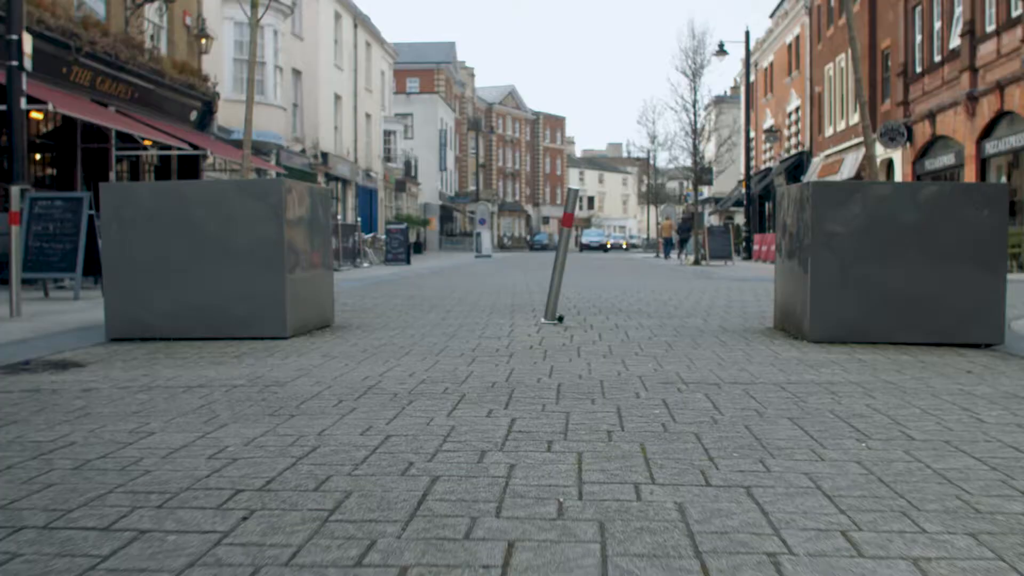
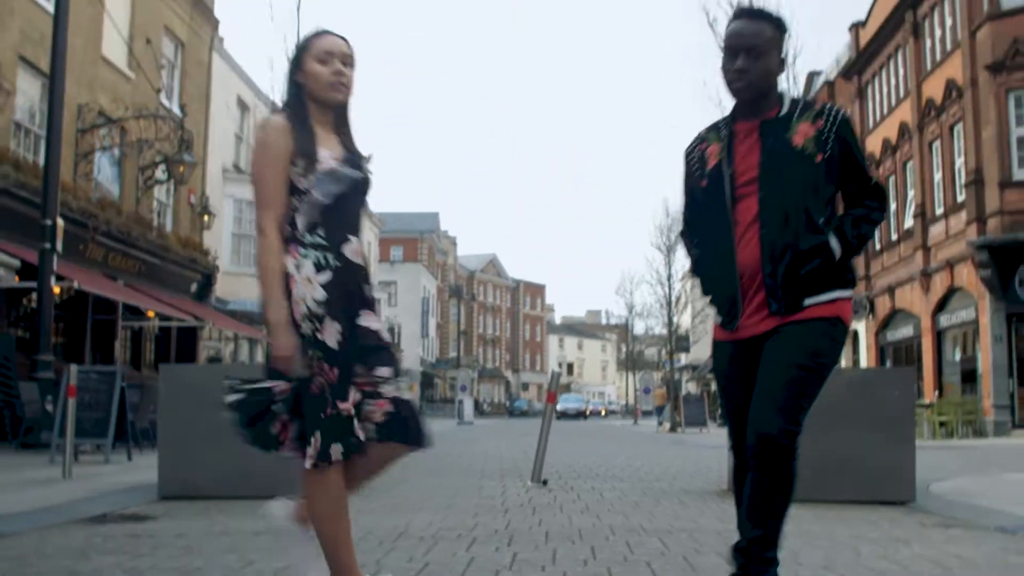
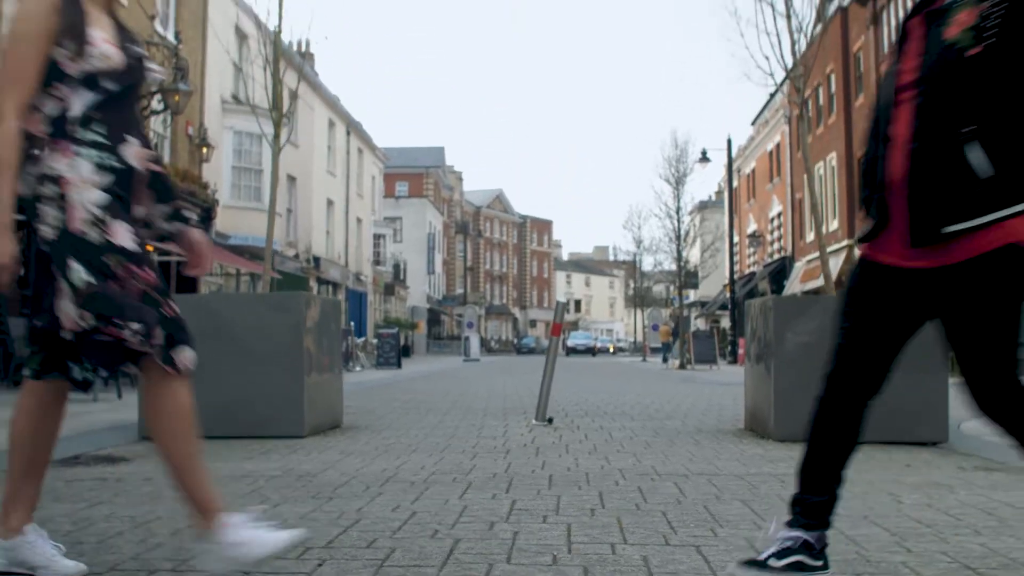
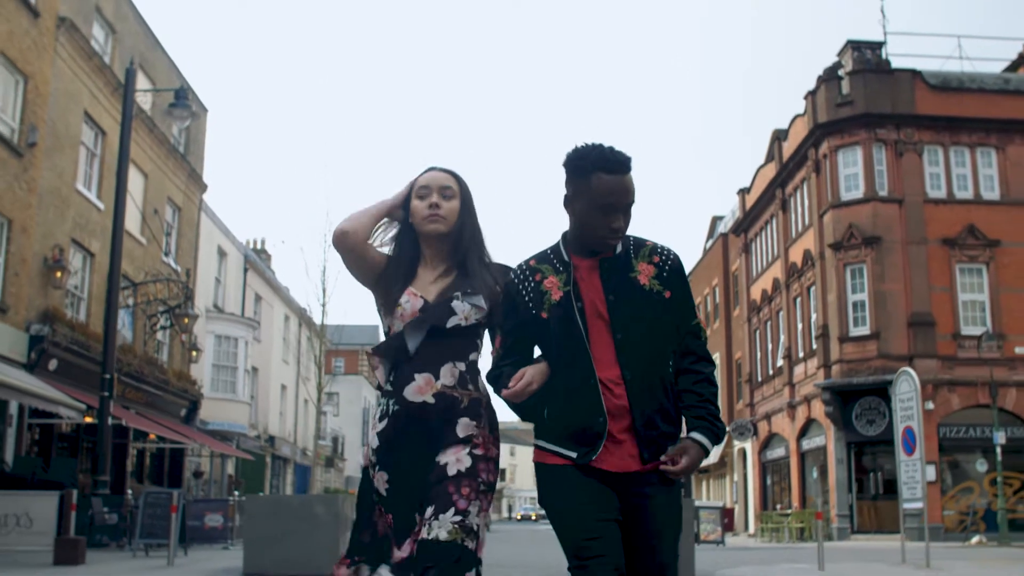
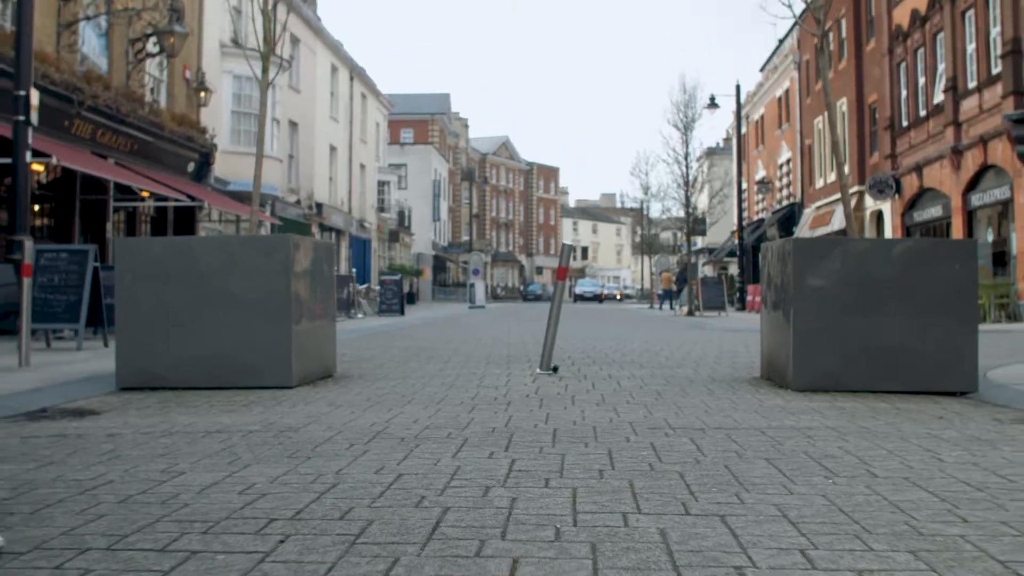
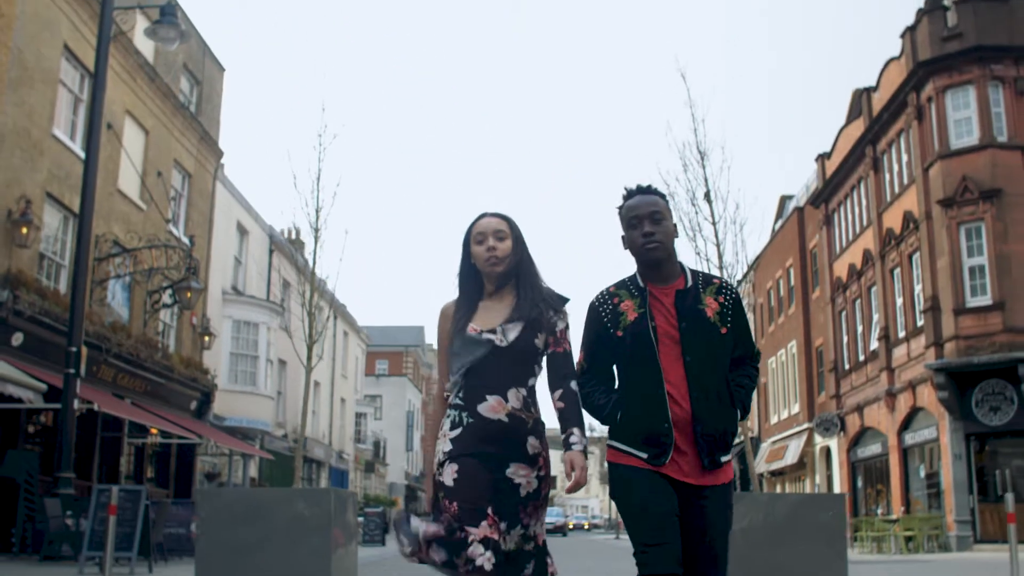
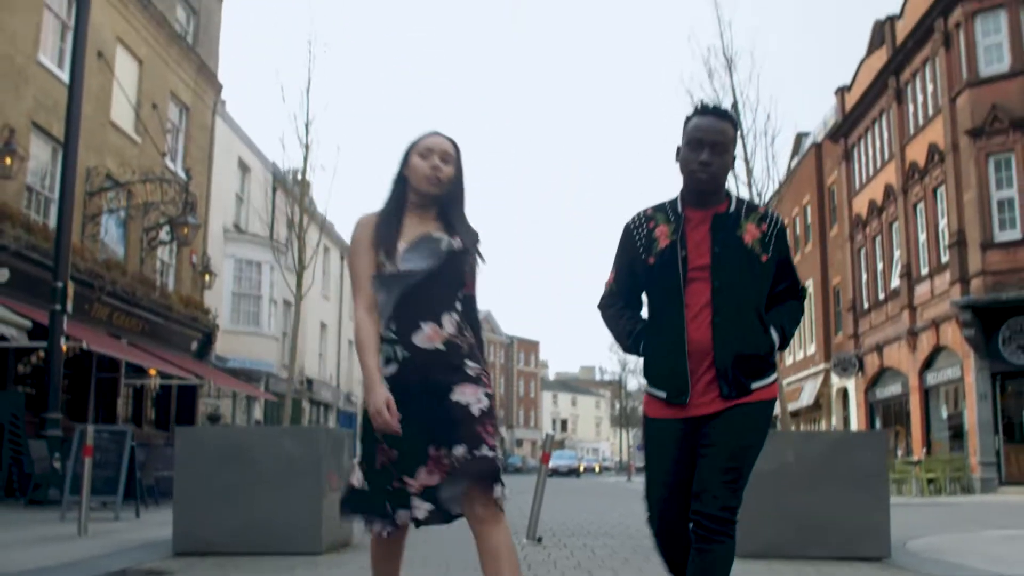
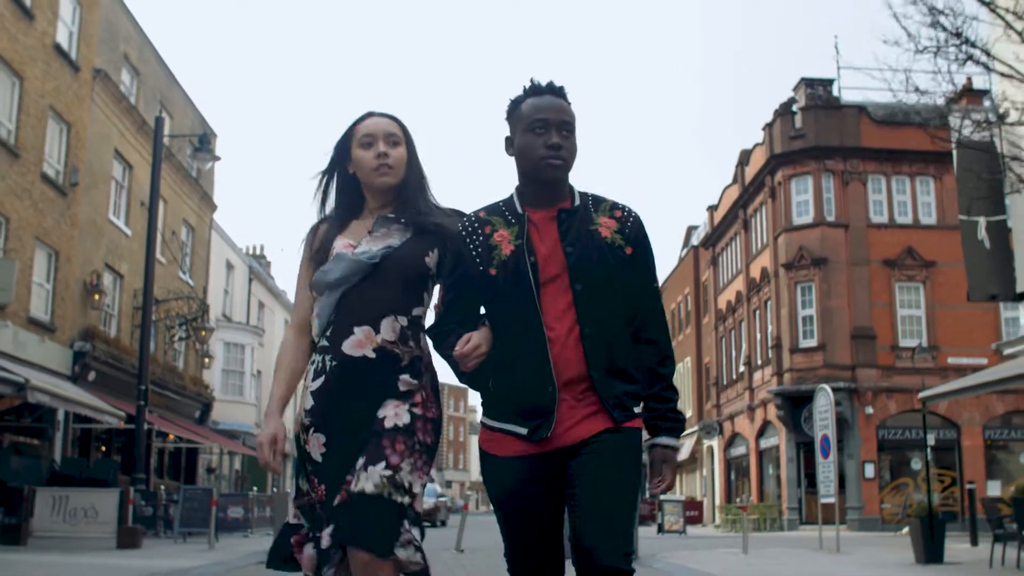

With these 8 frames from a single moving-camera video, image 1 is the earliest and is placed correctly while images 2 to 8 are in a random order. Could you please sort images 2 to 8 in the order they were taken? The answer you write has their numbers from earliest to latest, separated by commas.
5, 3, 2, 7, 6, 4, 8
